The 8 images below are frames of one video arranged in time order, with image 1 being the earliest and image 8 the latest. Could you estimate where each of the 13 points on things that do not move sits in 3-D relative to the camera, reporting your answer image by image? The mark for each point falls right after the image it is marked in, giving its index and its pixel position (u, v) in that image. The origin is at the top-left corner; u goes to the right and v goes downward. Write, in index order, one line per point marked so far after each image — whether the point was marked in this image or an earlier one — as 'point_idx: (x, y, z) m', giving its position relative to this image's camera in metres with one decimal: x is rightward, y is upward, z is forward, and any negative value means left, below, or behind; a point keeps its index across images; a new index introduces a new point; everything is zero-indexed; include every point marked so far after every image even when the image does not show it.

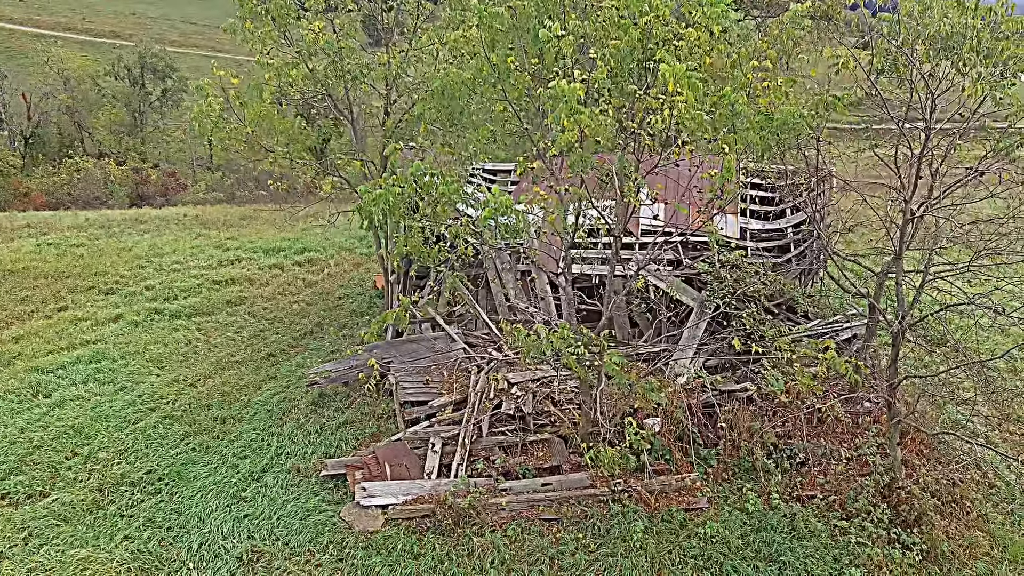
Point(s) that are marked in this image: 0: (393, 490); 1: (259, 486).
0: (-1.4, -2.3, +7.7) m
1: (-3.0, -2.4, +8.0) m
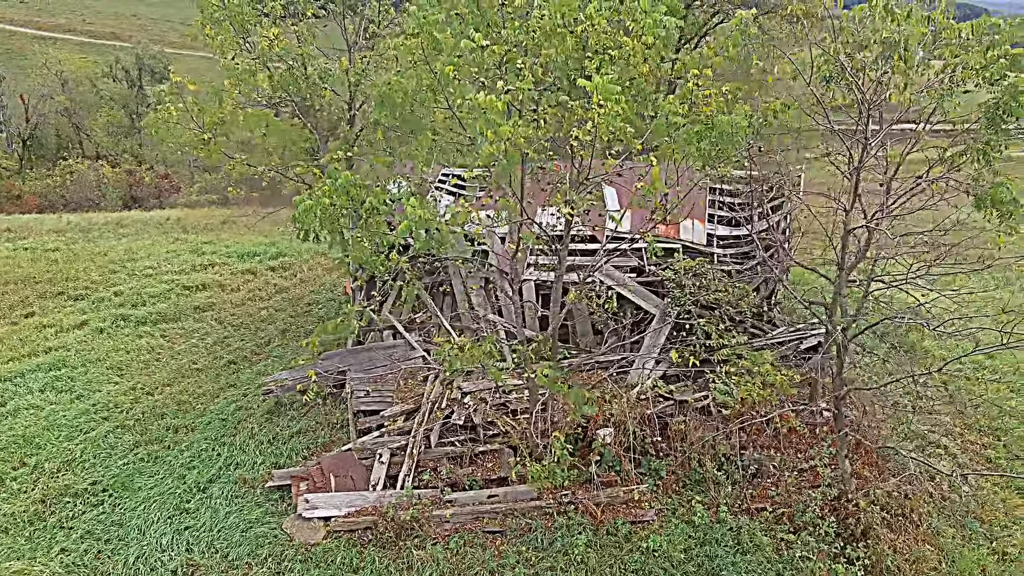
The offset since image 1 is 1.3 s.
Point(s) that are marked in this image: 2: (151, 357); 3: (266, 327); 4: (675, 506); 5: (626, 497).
0: (-2.0, -2.4, +7.7) m
1: (-3.7, -2.5, +8.0) m
2: (-5.9, -1.1, +11.1) m
3: (-4.4, -0.7, +12.2) m
4: (+1.9, -2.6, +7.9) m
5: (+1.3, -2.5, +8.0) m
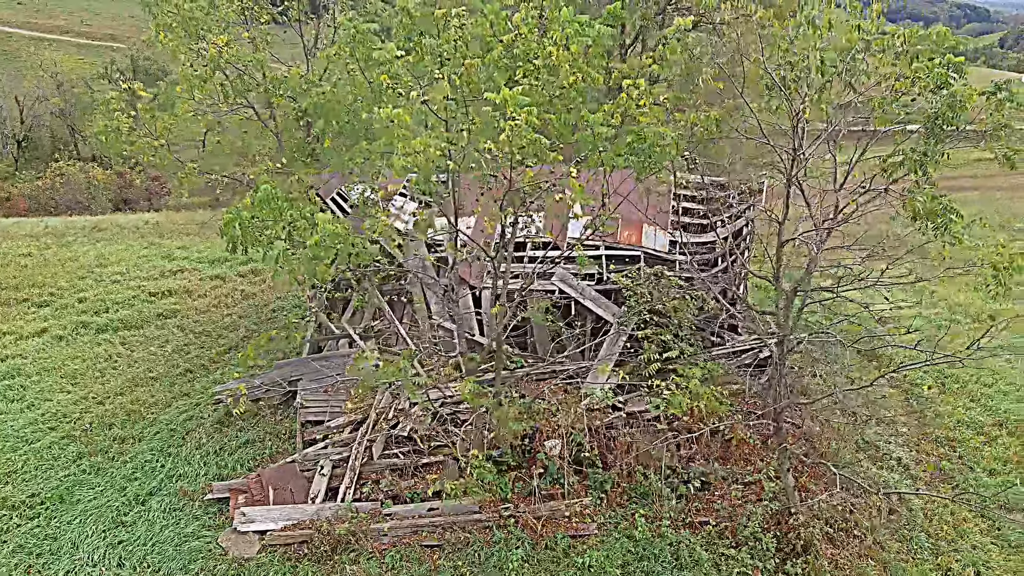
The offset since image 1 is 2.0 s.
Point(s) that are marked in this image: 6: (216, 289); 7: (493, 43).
0: (-2.7, -2.6, +7.6) m
1: (-4.4, -2.6, +7.9) m
2: (-6.6, -1.3, +11.0) m
3: (-5.1, -0.8, +12.1) m
4: (+1.2, -2.7, +7.8) m
5: (+0.7, -2.6, +7.9) m
6: (-6.2, 0.0, +14.1) m
7: (-0.2, +2.3, +6.5) m
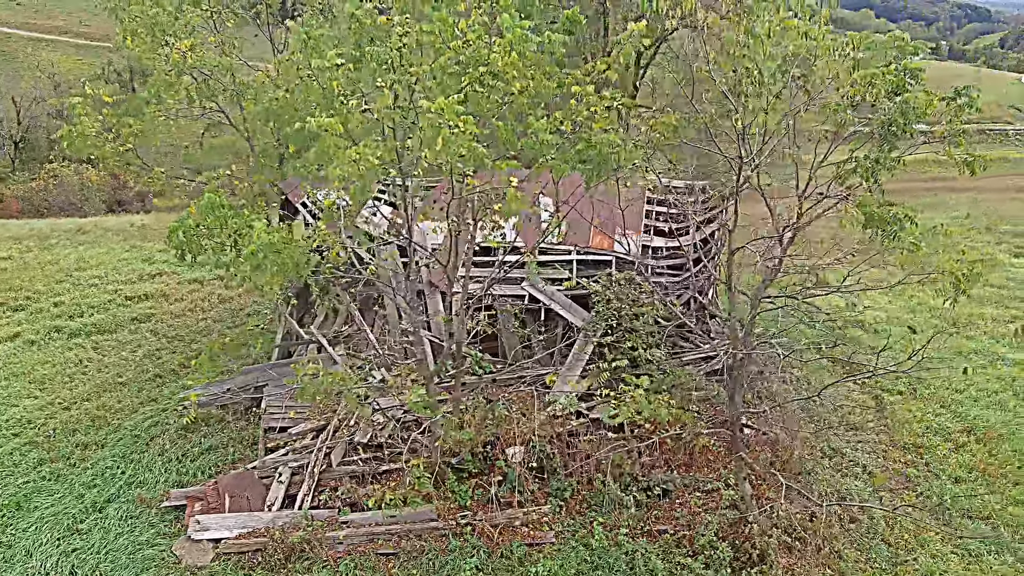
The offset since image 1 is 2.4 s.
0: (-3.2, -2.6, +7.6) m
1: (-4.8, -2.7, +7.9) m
2: (-7.1, -1.3, +11.0) m
3: (-5.6, -0.9, +12.1) m
4: (+0.7, -2.8, +7.8) m
5: (+0.2, -2.7, +7.8) m
6: (-6.7, -0.1, +14.1) m
7: (-0.7, +2.3, +6.4) m
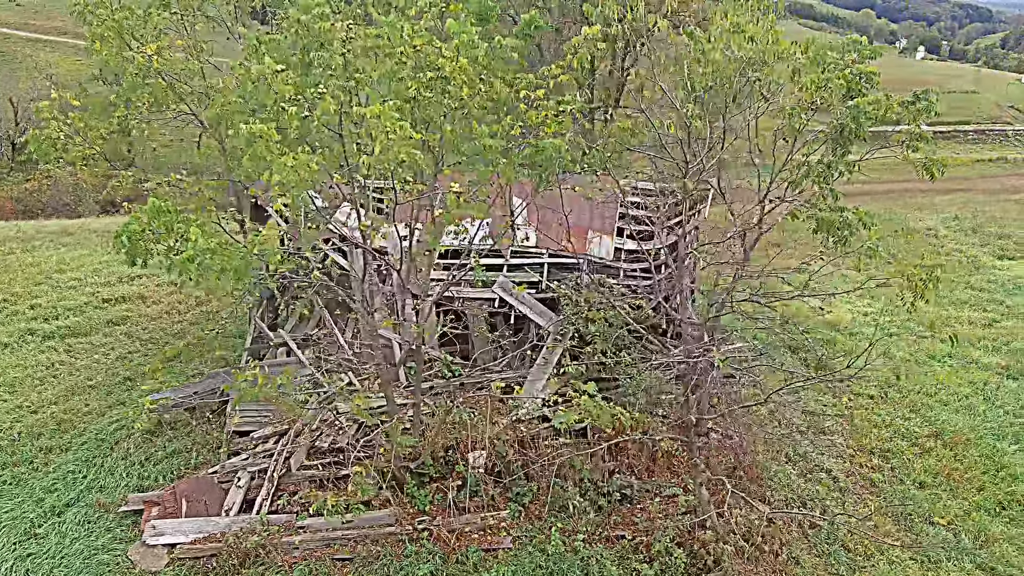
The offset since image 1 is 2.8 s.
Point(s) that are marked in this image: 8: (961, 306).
0: (-3.7, -2.7, +7.6) m
1: (-5.3, -2.7, +7.9) m
2: (-7.6, -1.4, +11.0) m
3: (-6.1, -1.0, +12.1) m
4: (+0.2, -2.8, +7.7) m
5: (-0.3, -2.7, +7.8) m
6: (-7.2, -0.1, +14.1) m
7: (-1.2, +2.2, +6.4) m
8: (+8.9, -0.4, +13.4) m
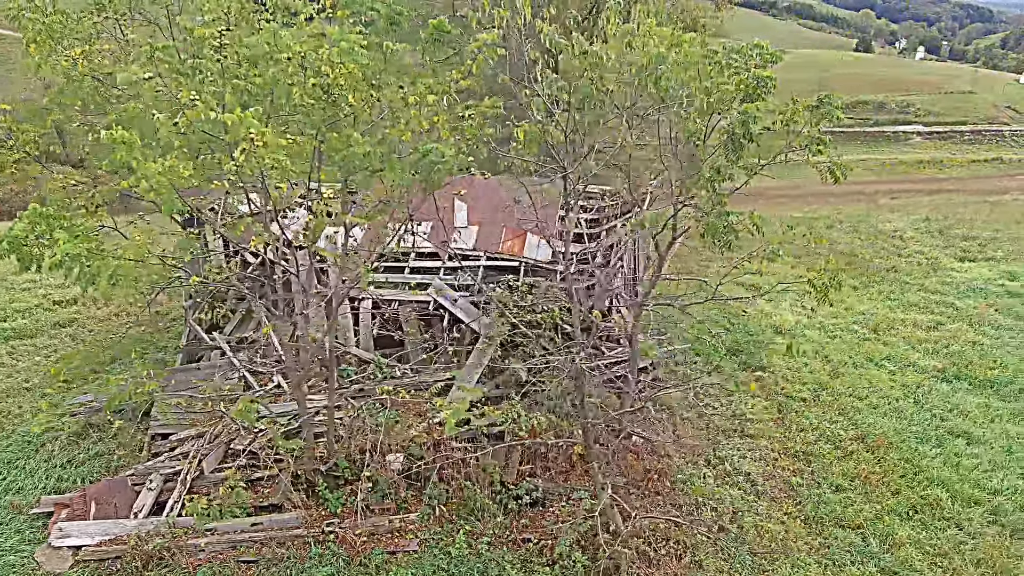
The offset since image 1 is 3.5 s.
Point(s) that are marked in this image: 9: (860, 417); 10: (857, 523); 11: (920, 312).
0: (-4.8, -2.7, +7.6) m
1: (-6.4, -2.8, +7.9) m
2: (-8.6, -1.4, +11.1) m
3: (-7.1, -1.0, +12.1) m
4: (-0.8, -2.9, +7.8) m
5: (-1.4, -2.8, +7.8) m
6: (-8.2, -0.2, +14.2) m
7: (-2.3, +2.2, +6.4) m
8: (+7.9, -0.4, +13.3) m
9: (+5.1, -1.9, +9.8) m
10: (+4.1, -2.8, +8.0) m
11: (+8.0, -0.5, +13.1) m
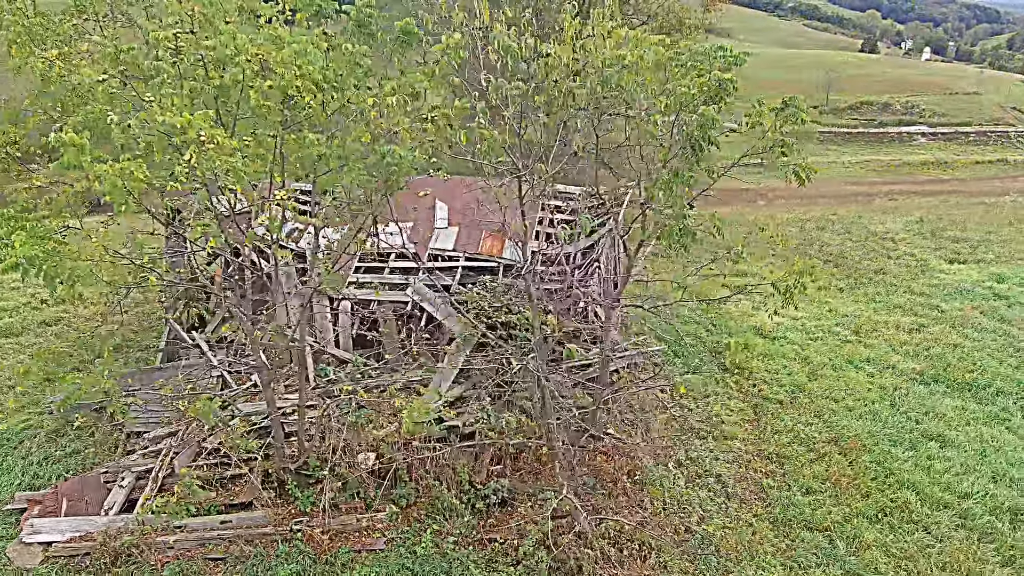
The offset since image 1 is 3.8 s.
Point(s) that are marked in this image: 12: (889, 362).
0: (-5.1, -2.7, +7.7) m
1: (-6.8, -2.8, +8.0) m
2: (-9.0, -1.4, +11.2) m
3: (-7.5, -1.0, +12.2) m
4: (-1.2, -2.9, +7.8) m
5: (-1.8, -2.8, +7.9) m
6: (-8.5, -0.2, +14.3) m
7: (-2.6, +2.2, +6.5) m
8: (+7.5, -0.4, +13.3) m
9: (+4.7, -1.9, +9.8) m
10: (+3.7, -2.8, +8.0) m
11: (+7.6, -0.5, +13.1) m
12: (+6.3, -1.2, +11.2) m
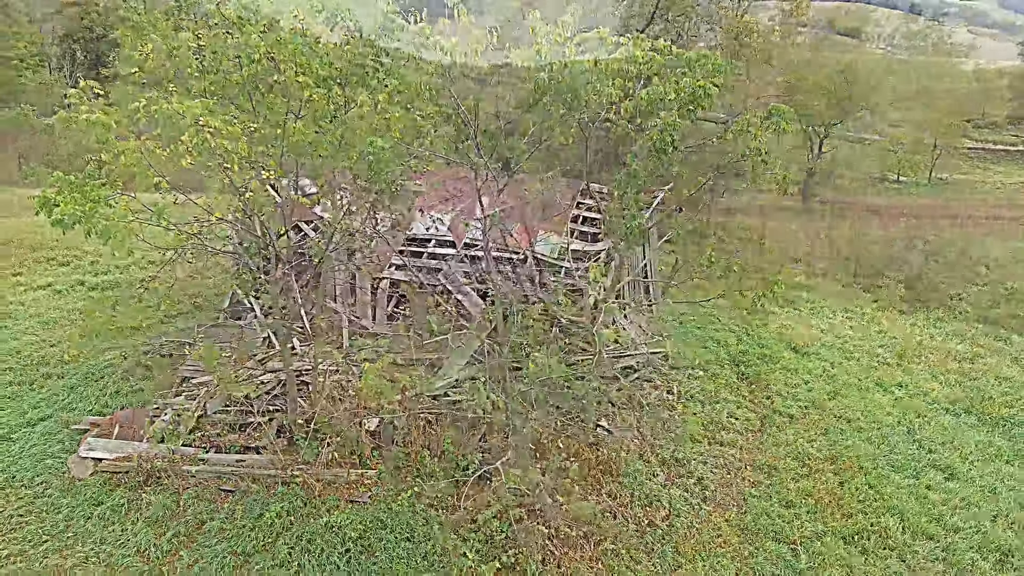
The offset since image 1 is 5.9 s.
0: (-5.4, -2.2, +9.1) m
1: (-7.0, -2.1, +9.7) m
2: (-8.5, -0.6, +13.2) m
3: (-6.8, -0.3, +14.0) m
4: (-1.6, -2.6, +8.6) m
5: (-2.1, -2.5, +8.7) m
6: (-7.4, +0.6, +16.2) m
7: (-2.8, +2.5, +7.5) m
8: (+8.2, -0.9, +12.5) m
9: (+4.7, -2.1, +9.5) m
10: (+3.3, -3.0, +7.9) m
11: (+8.2, -1.0, +12.3) m
12: (+6.5, -1.6, +10.7) m
